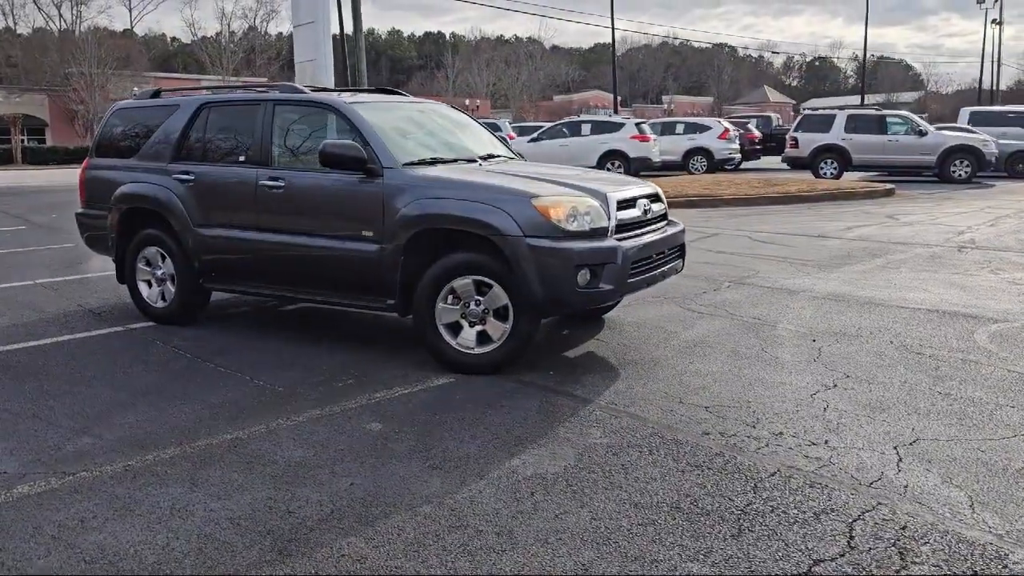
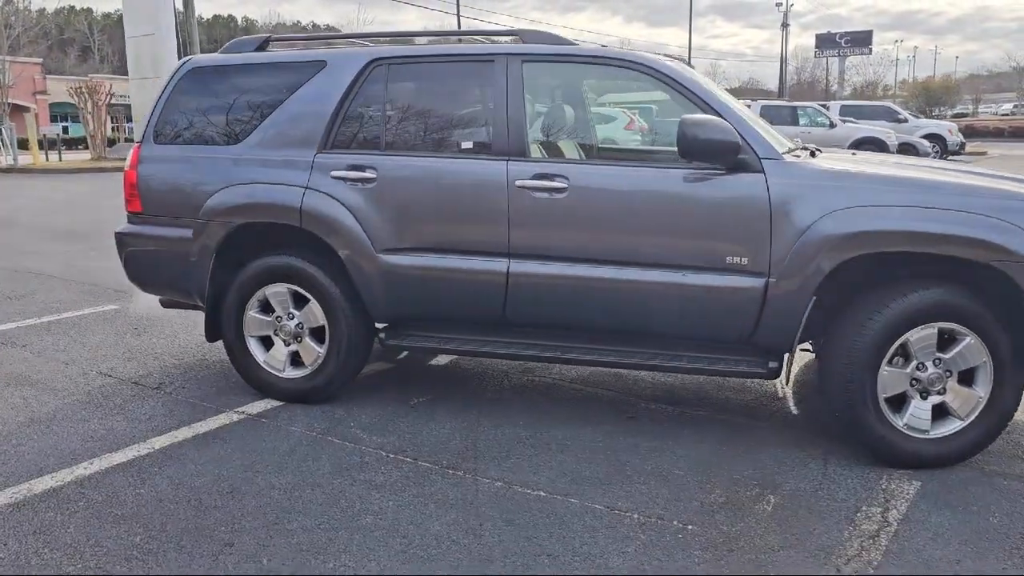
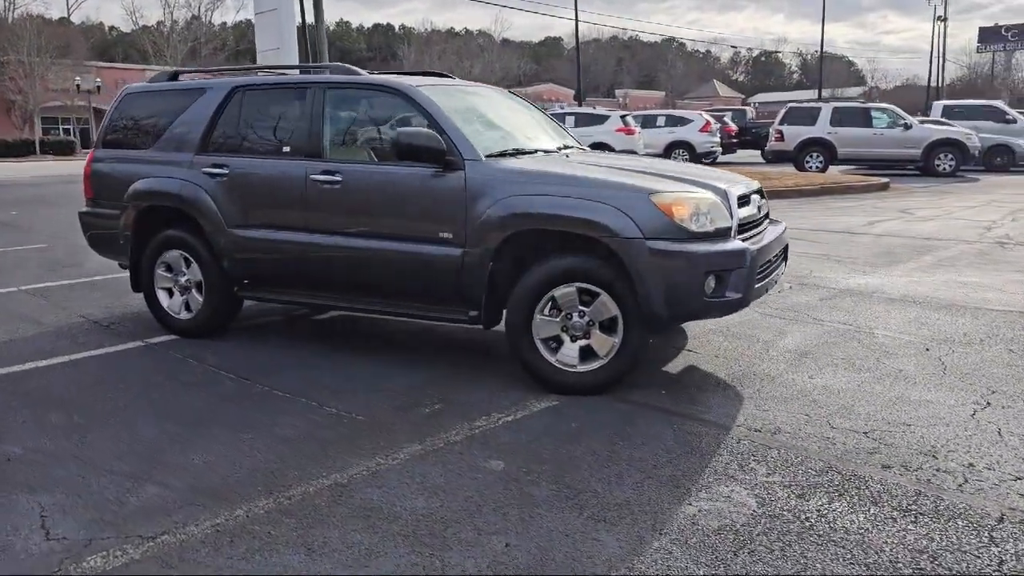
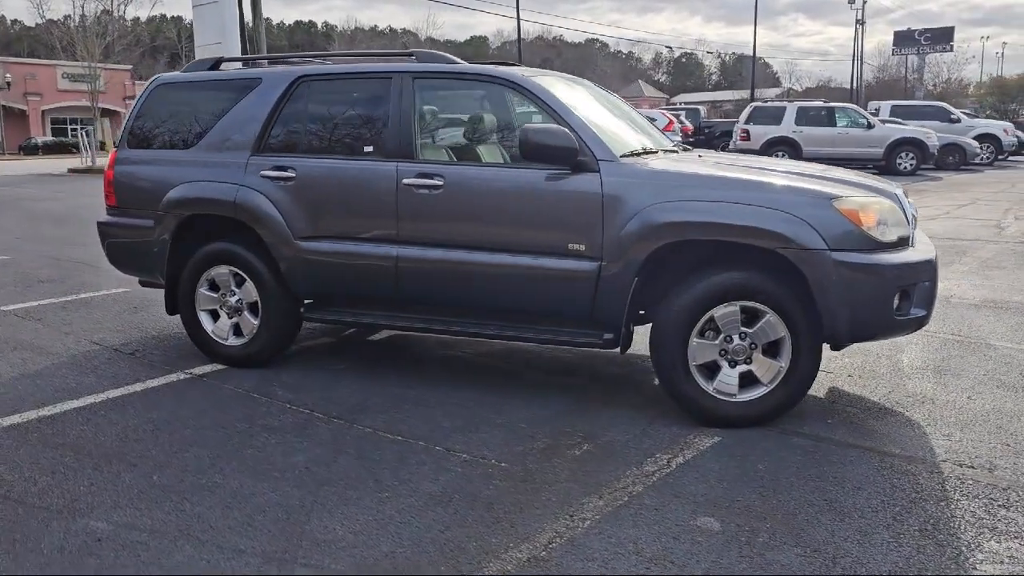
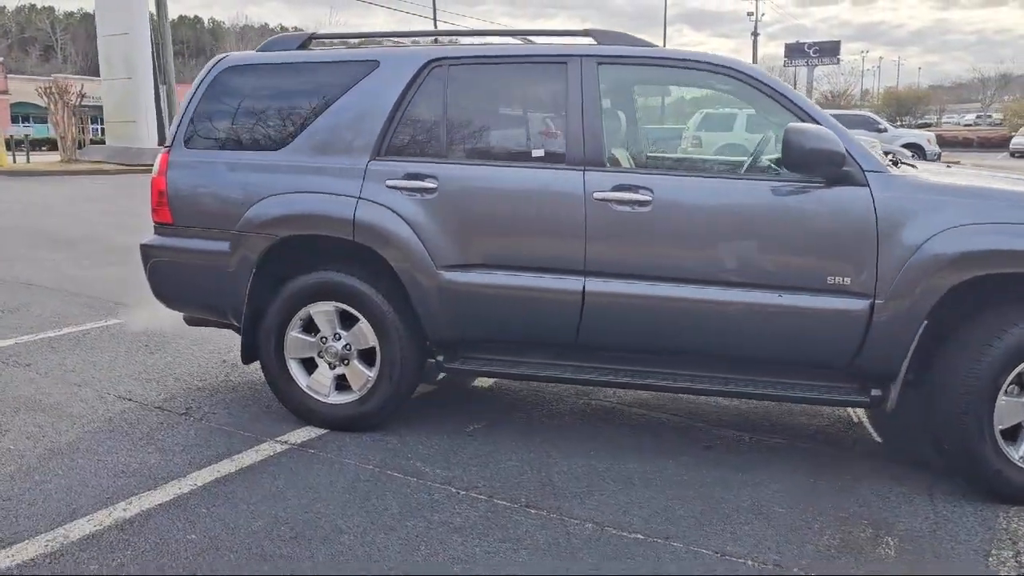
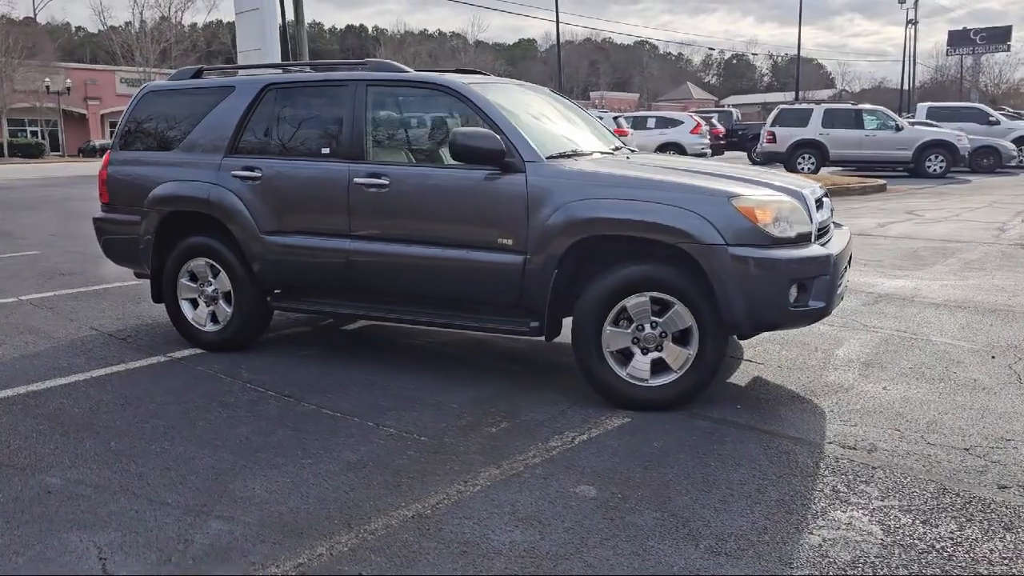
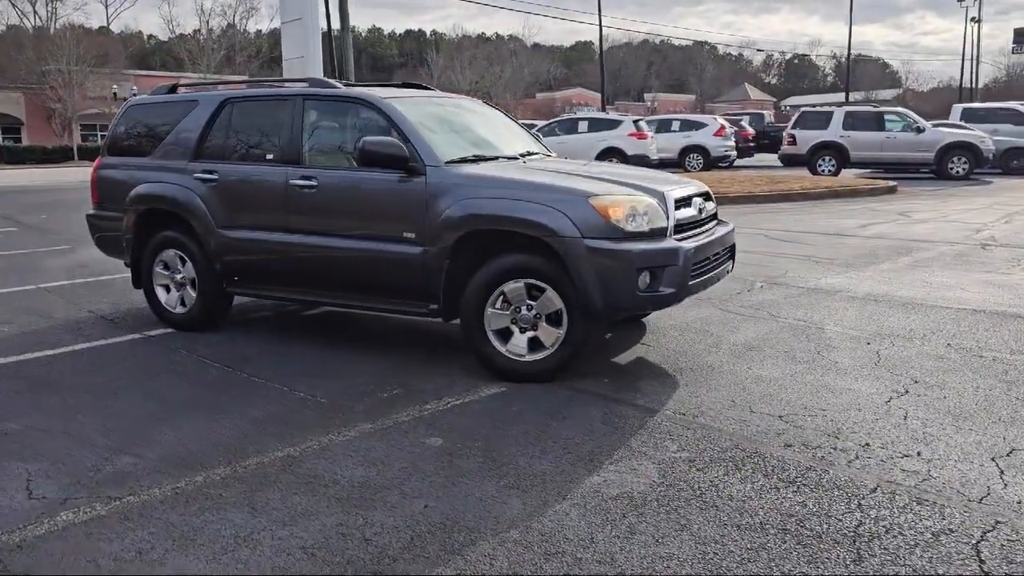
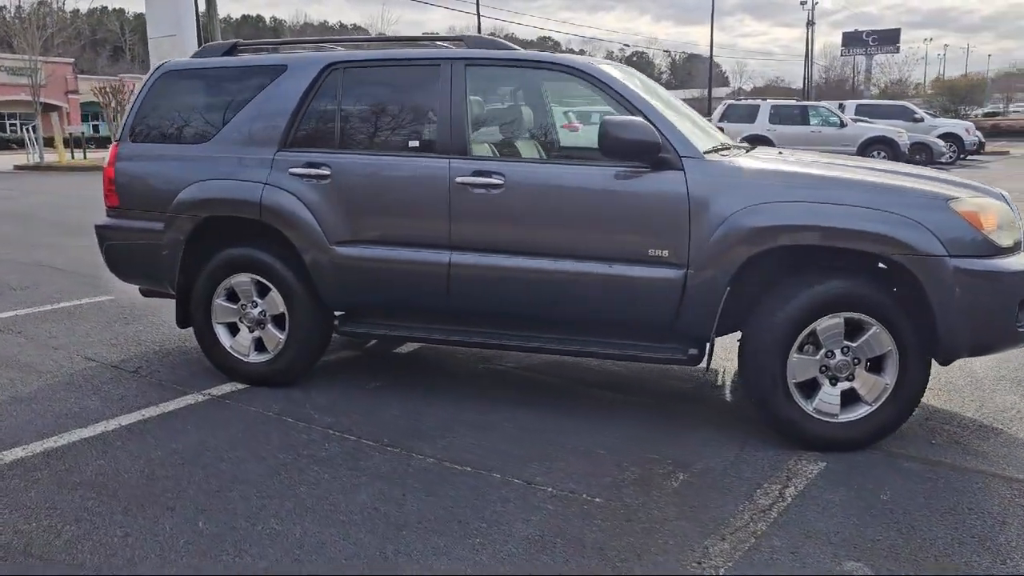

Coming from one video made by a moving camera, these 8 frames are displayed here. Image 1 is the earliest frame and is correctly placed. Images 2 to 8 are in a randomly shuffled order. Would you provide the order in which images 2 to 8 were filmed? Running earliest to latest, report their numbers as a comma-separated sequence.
7, 3, 6, 4, 8, 2, 5
